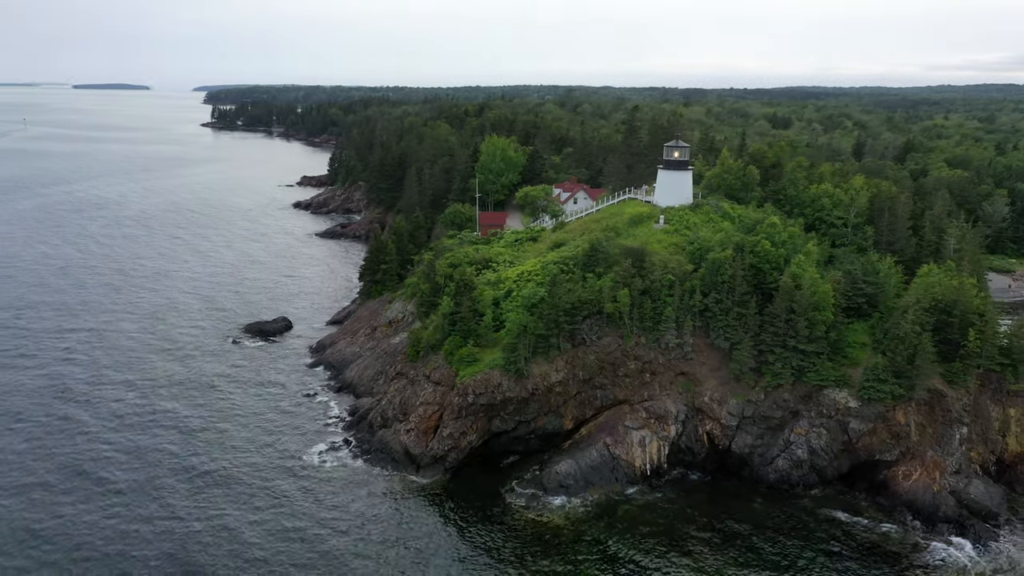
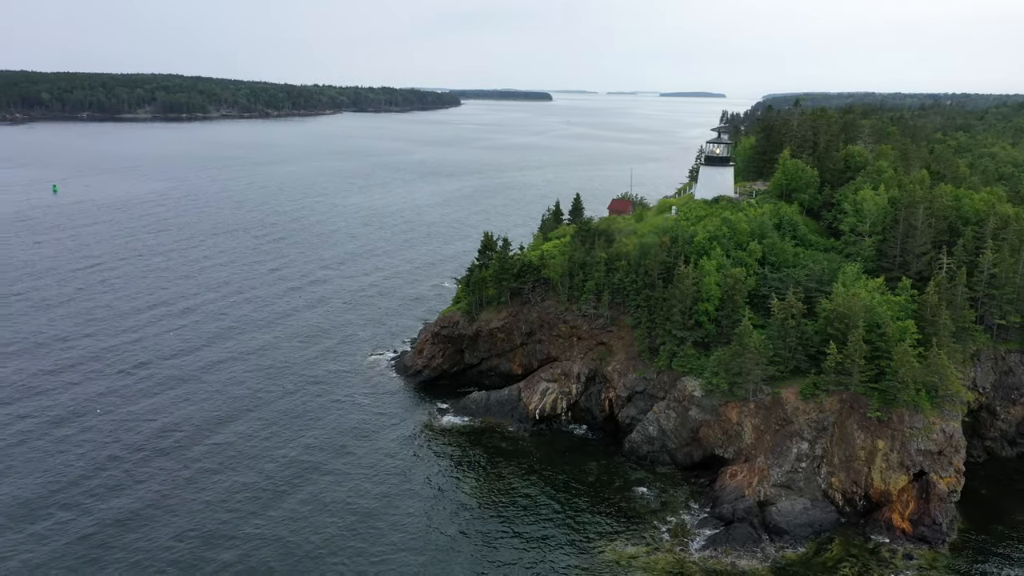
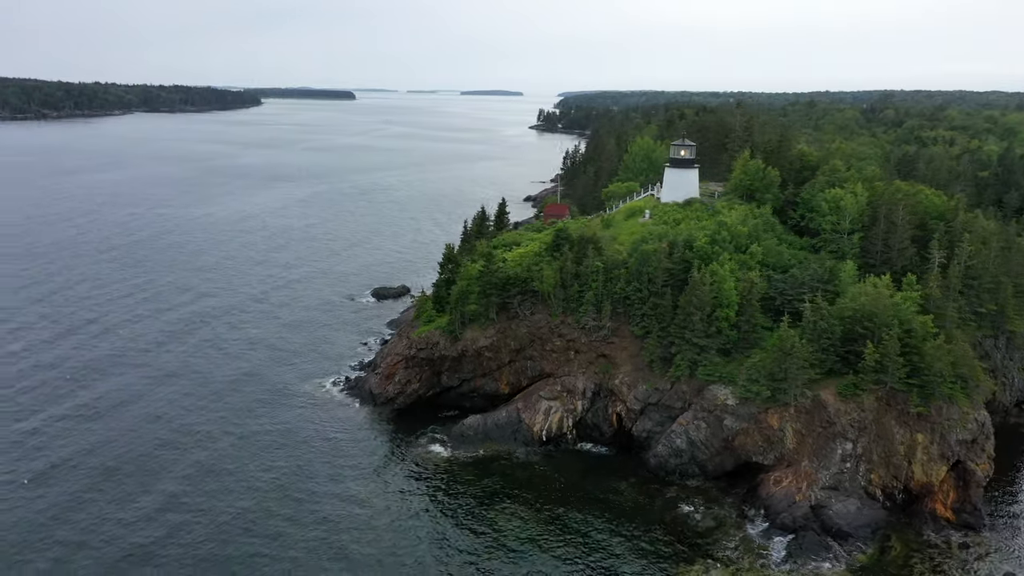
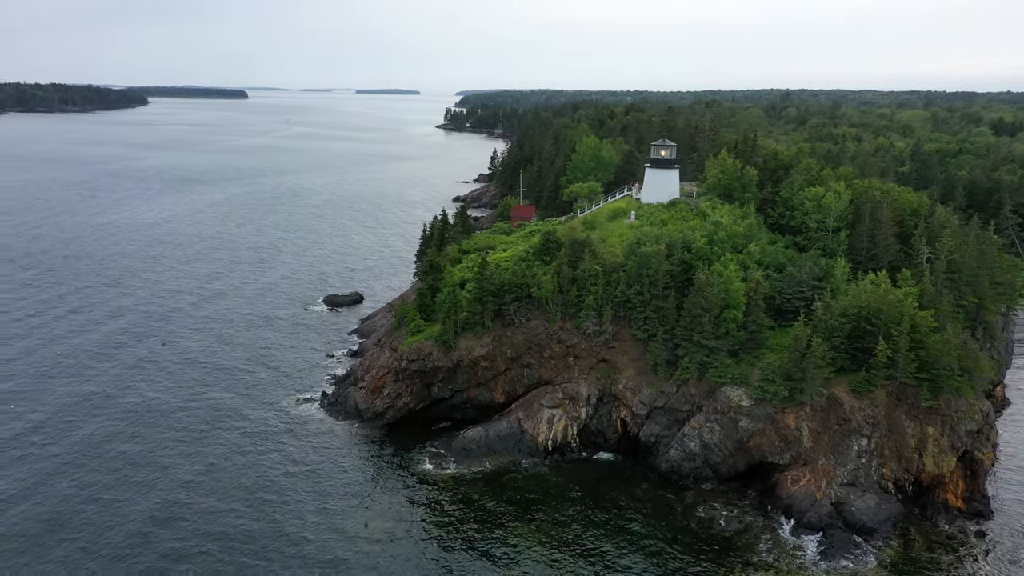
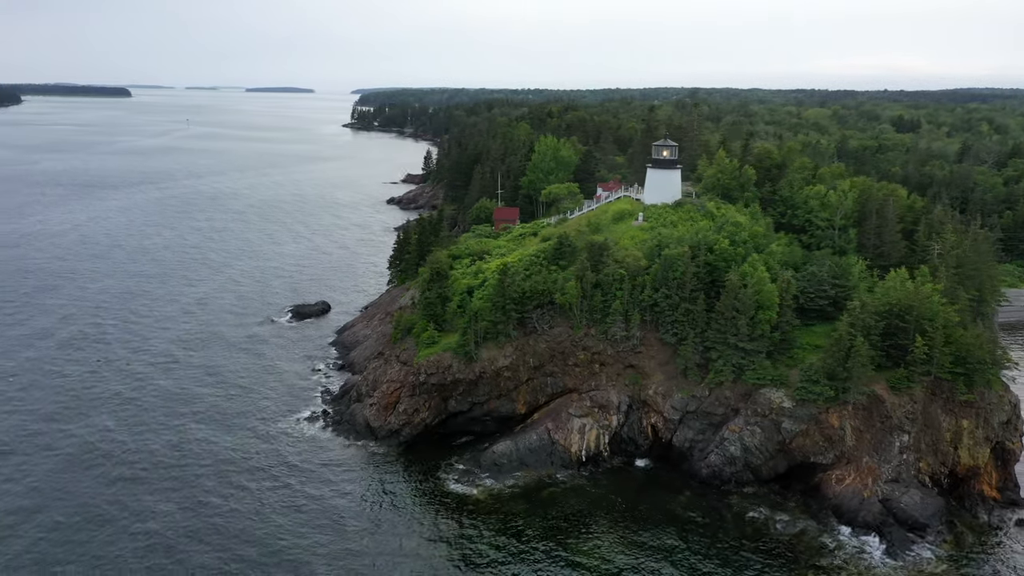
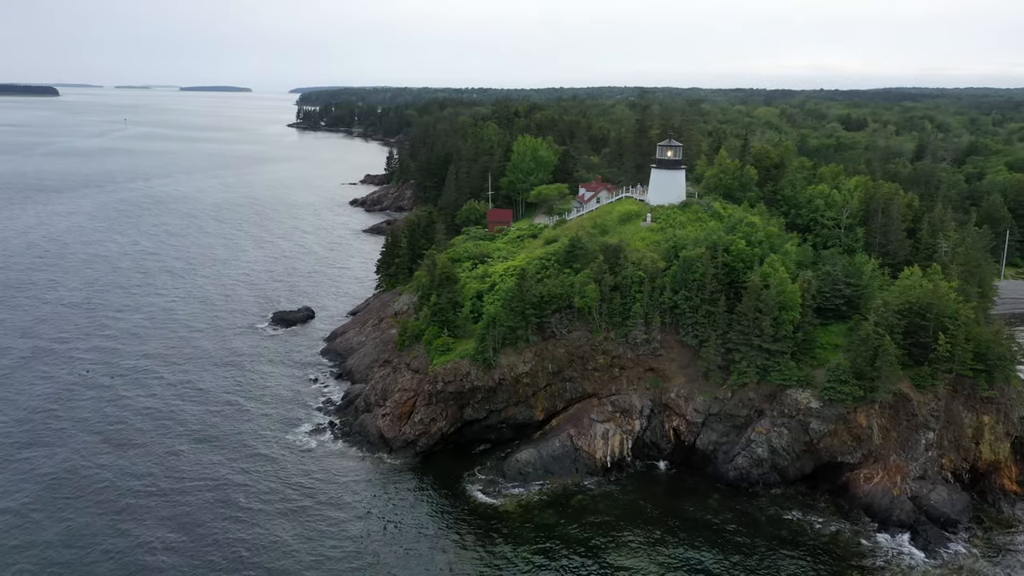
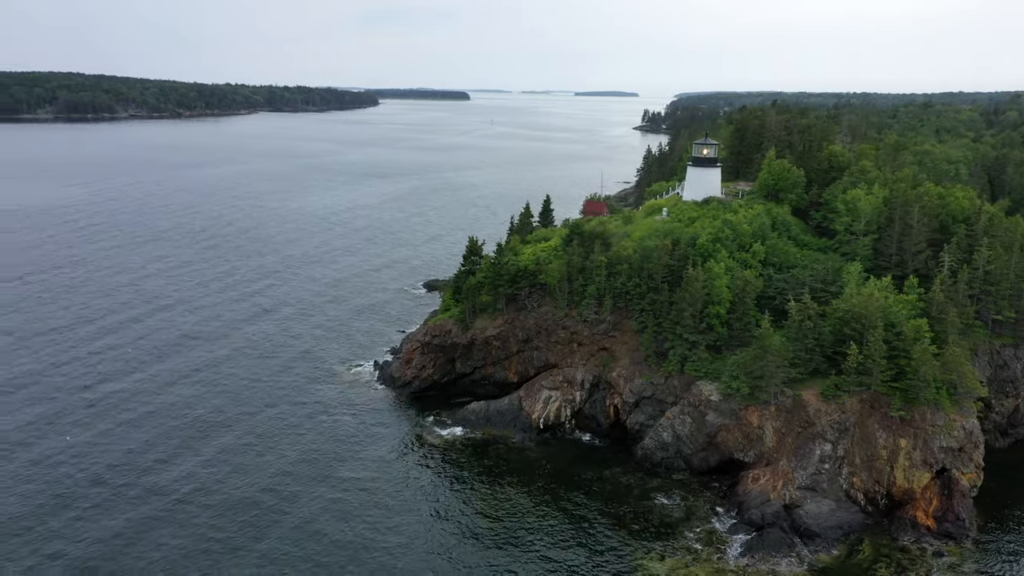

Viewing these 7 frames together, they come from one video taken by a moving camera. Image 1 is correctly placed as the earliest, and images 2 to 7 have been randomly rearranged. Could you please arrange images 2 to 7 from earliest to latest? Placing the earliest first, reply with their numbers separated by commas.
6, 5, 4, 3, 7, 2
